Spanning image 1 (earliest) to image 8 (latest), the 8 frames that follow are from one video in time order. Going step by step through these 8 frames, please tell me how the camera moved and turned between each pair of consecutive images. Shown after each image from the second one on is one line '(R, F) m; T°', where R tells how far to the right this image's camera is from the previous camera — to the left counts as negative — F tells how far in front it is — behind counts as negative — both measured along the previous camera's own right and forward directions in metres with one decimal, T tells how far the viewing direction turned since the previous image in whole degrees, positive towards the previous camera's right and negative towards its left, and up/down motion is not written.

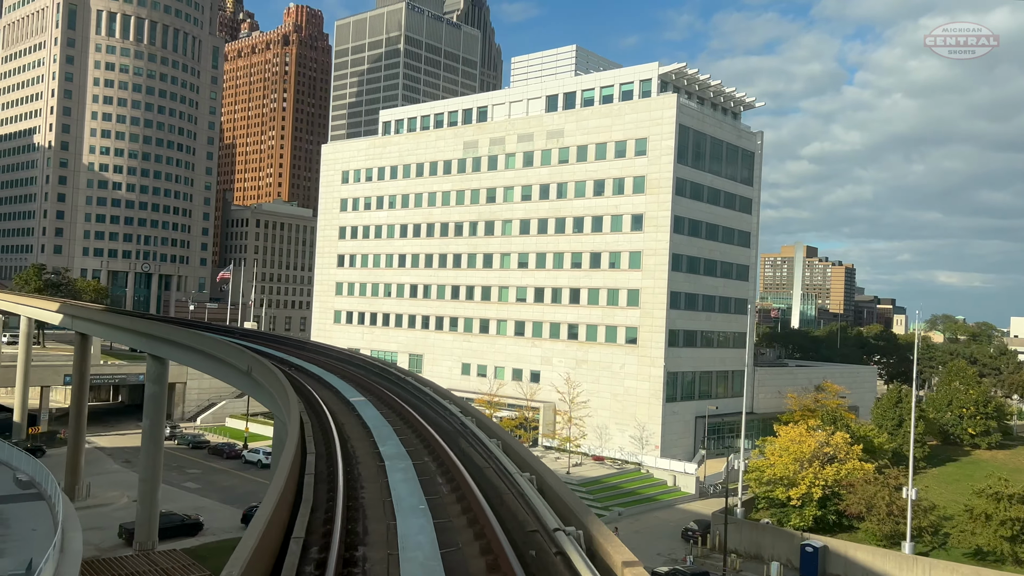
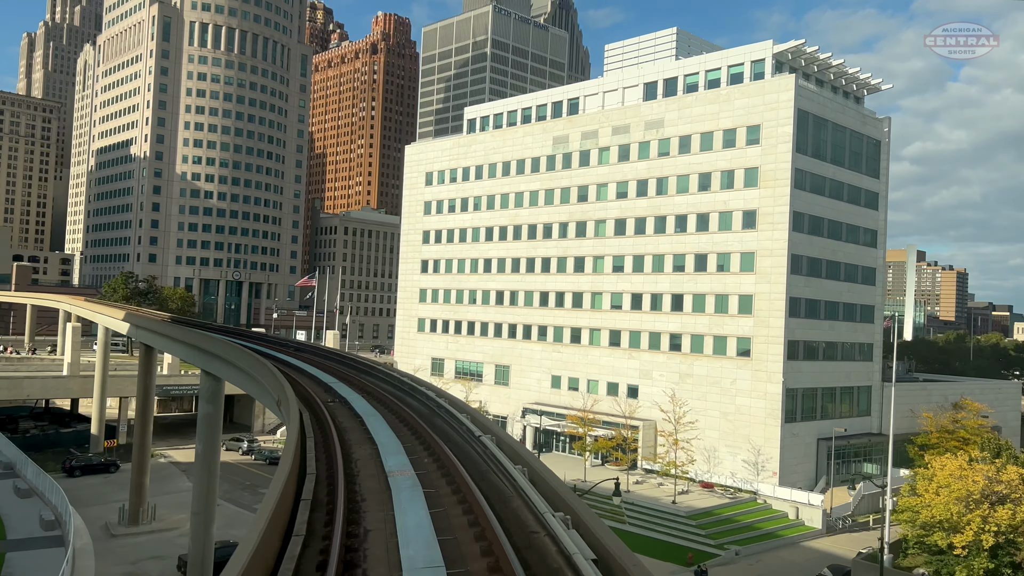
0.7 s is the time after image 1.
(-0.6, +5.8) m; -6°
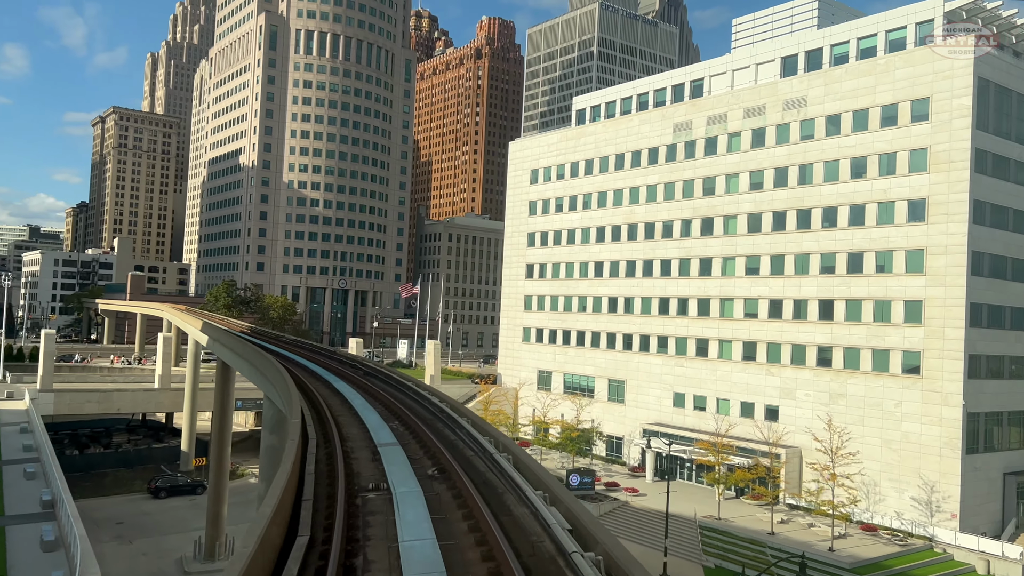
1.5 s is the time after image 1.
(-0.8, +6.9) m; -7°
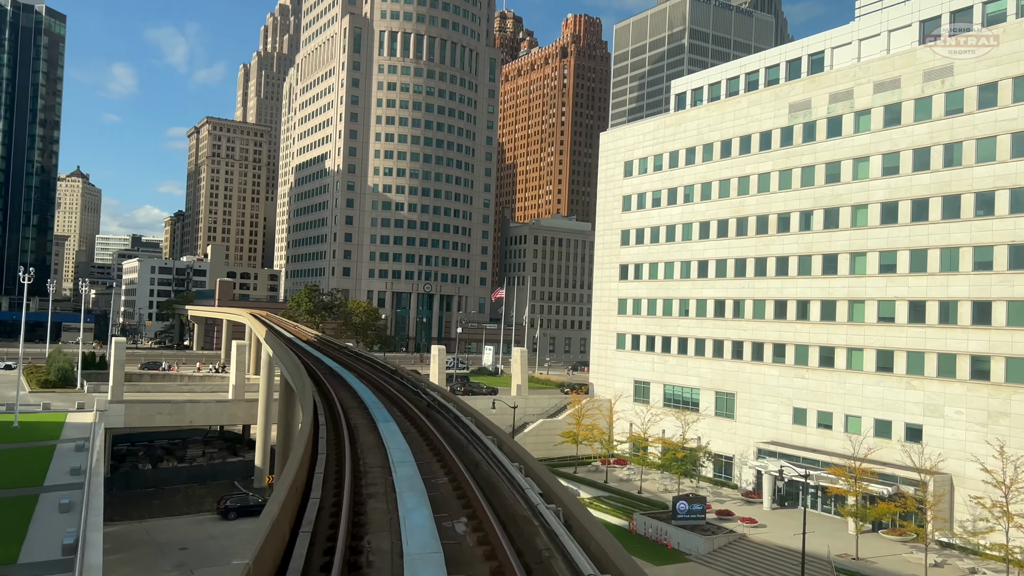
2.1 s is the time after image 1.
(-0.6, +5.6) m; -6°
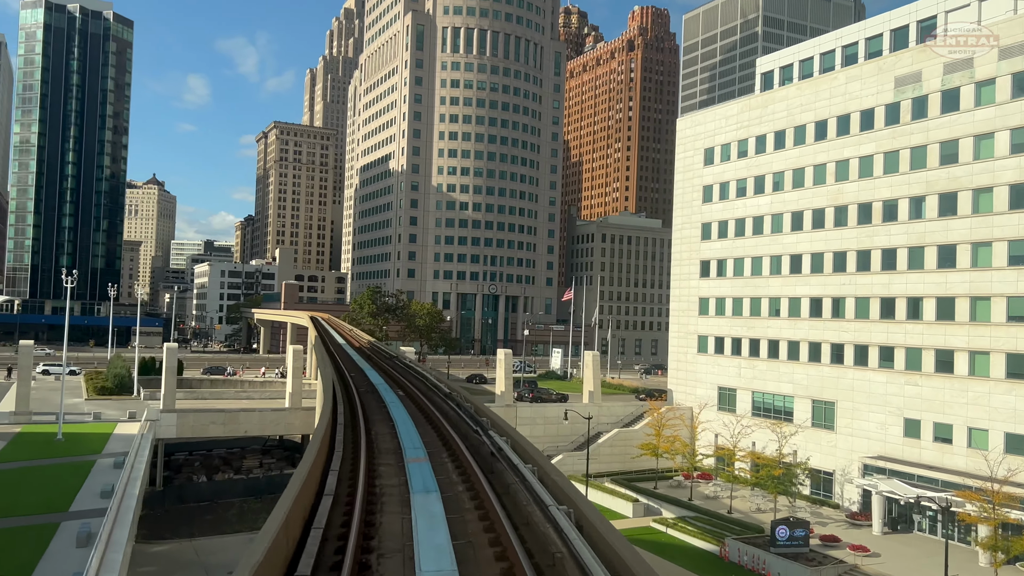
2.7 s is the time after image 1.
(-0.4, +4.5) m; -5°
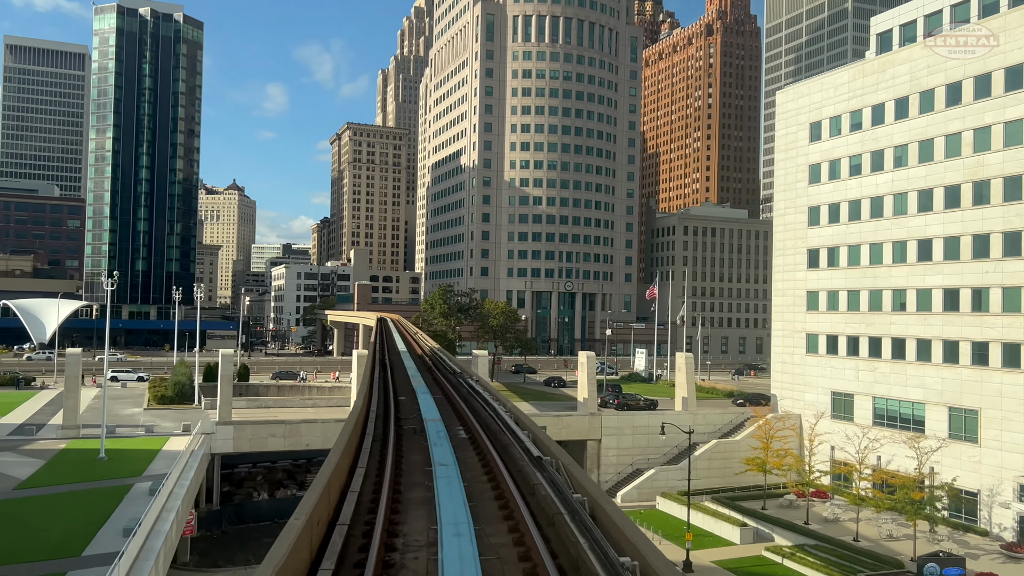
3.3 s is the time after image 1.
(-0.5, +5.6) m; -5°
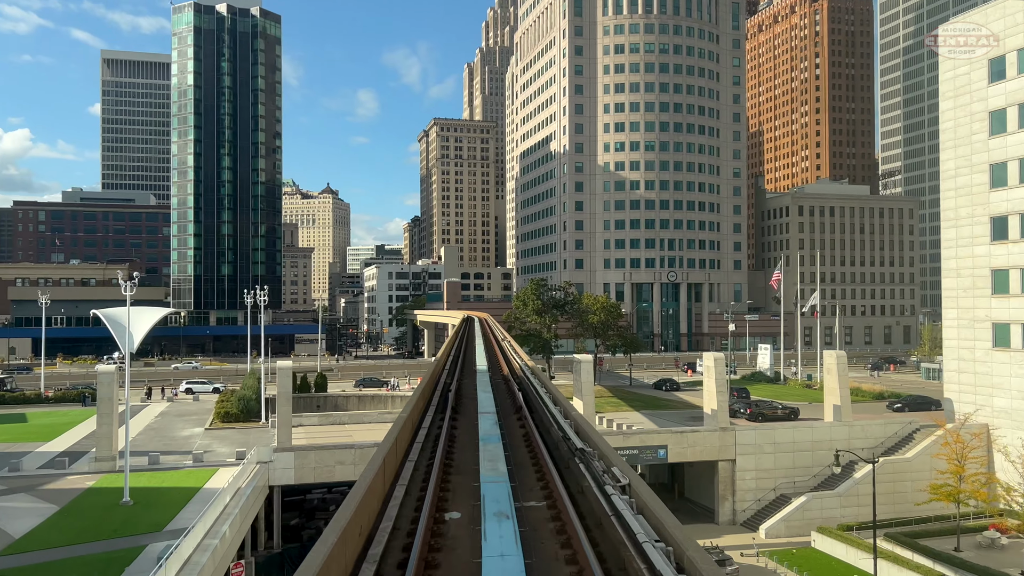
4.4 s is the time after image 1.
(-0.8, +8.8) m; -6°
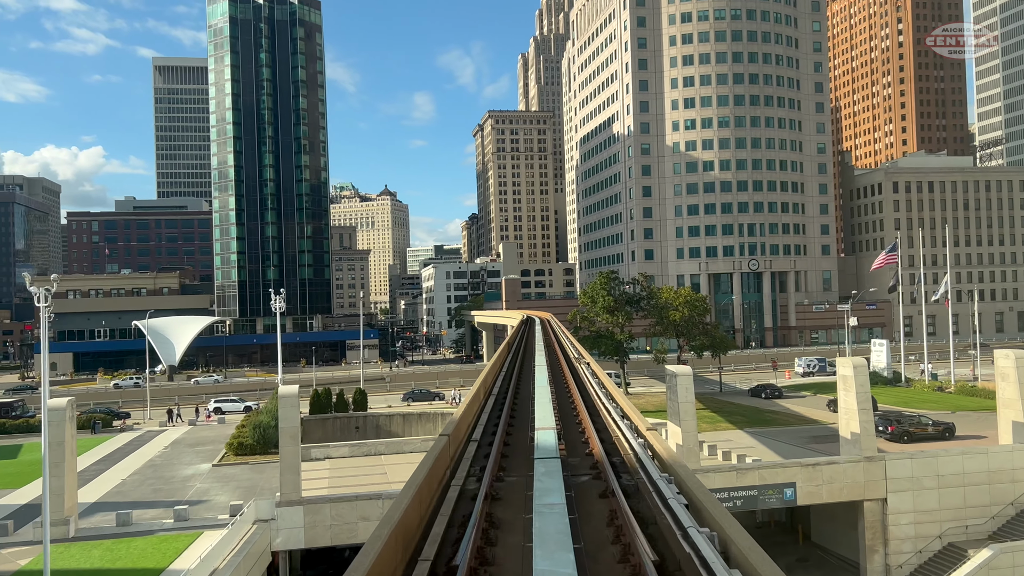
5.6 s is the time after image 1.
(-0.4, +10.0) m; -4°
